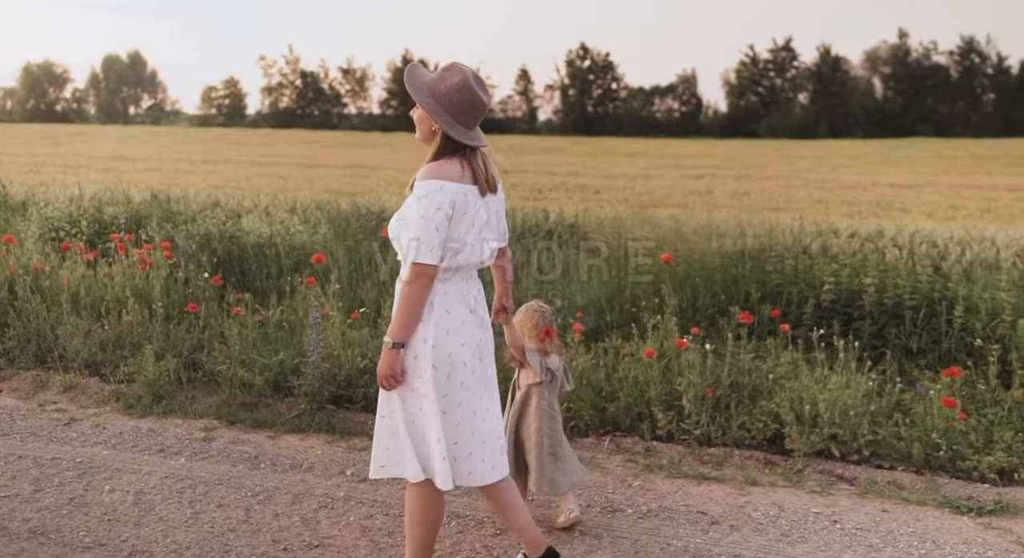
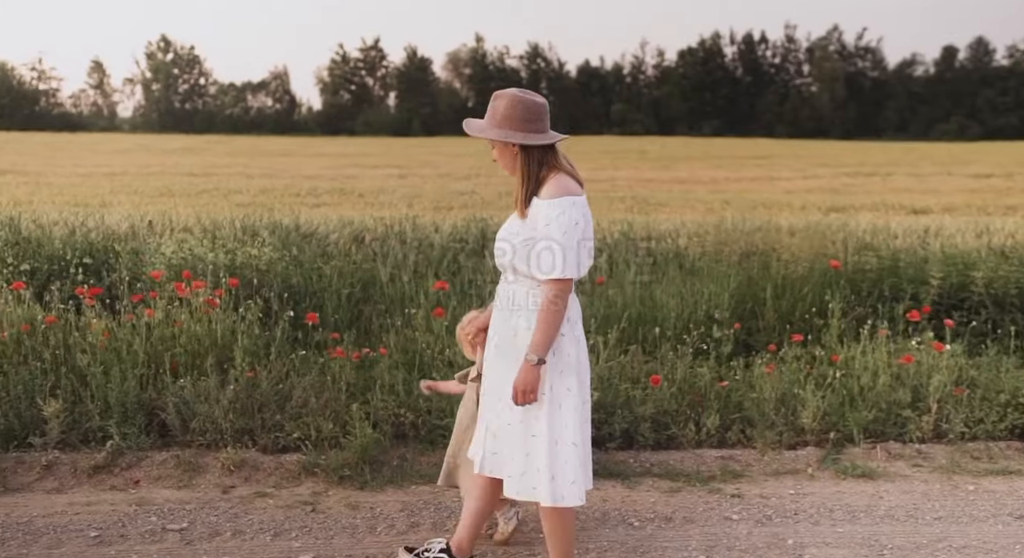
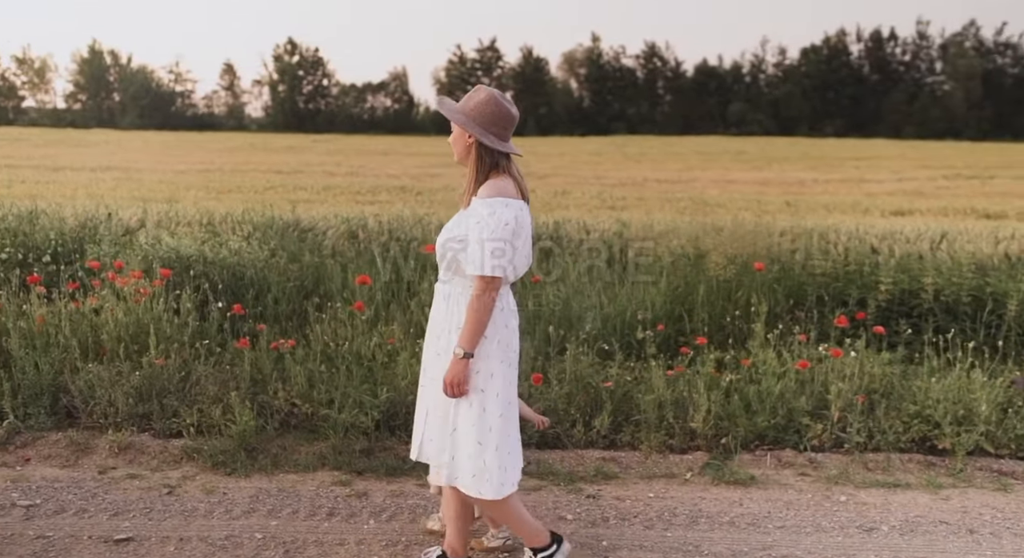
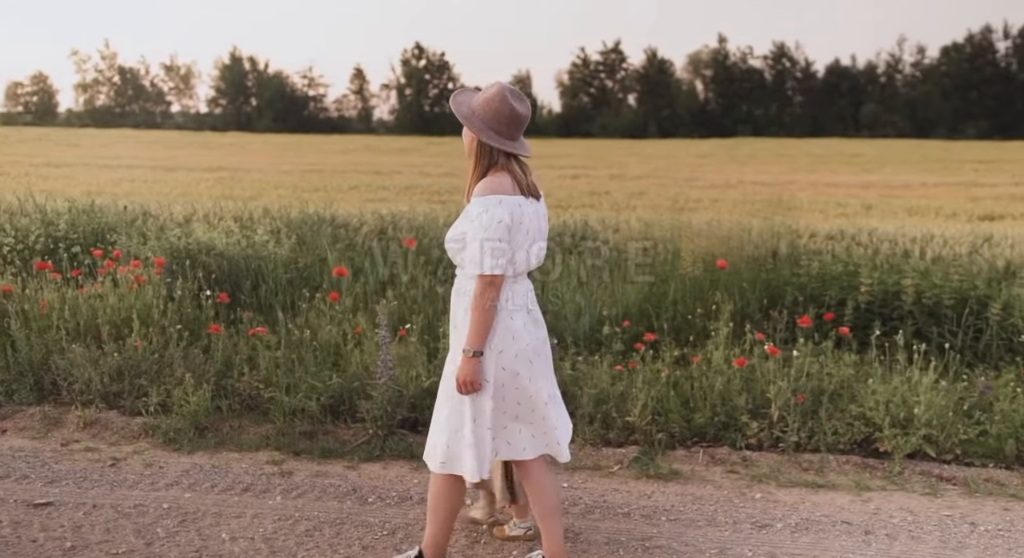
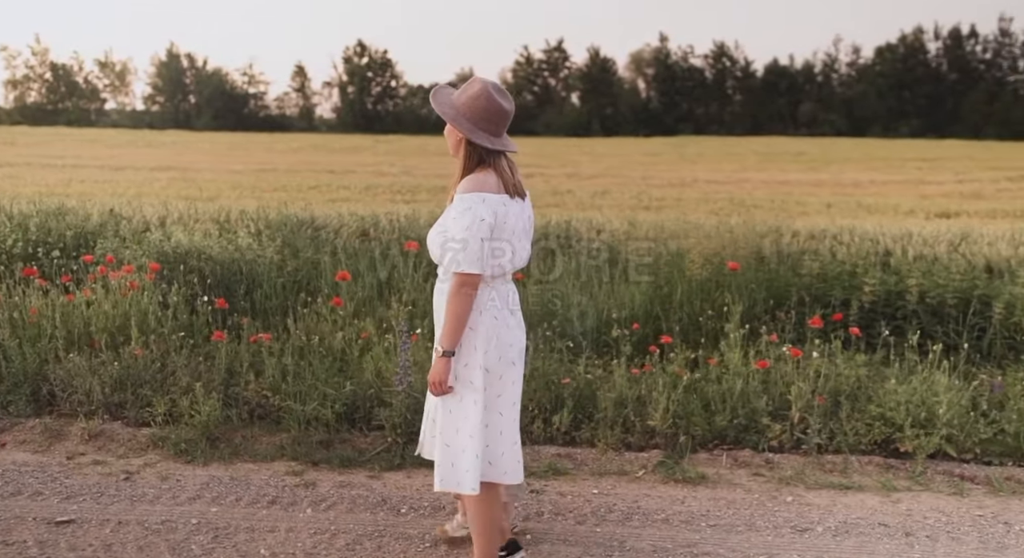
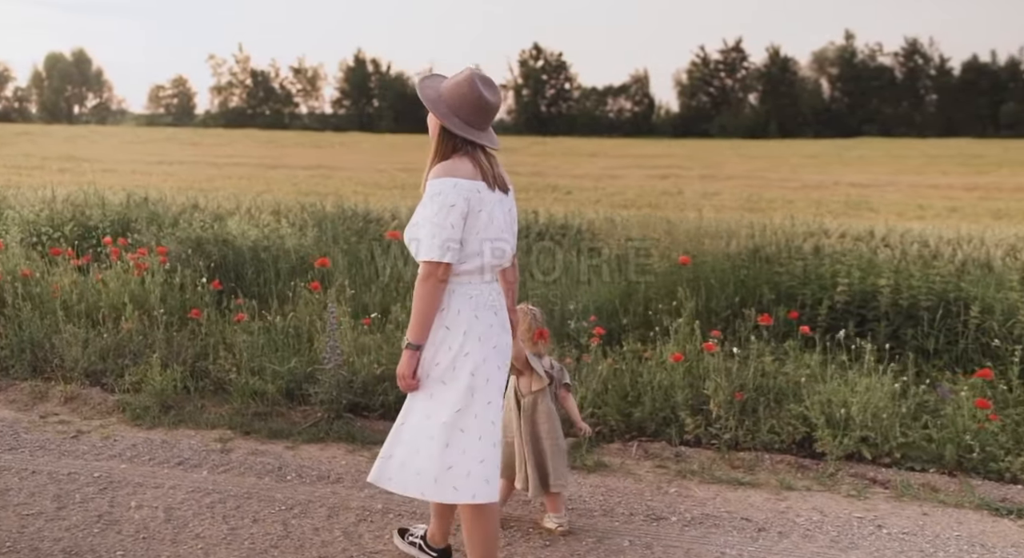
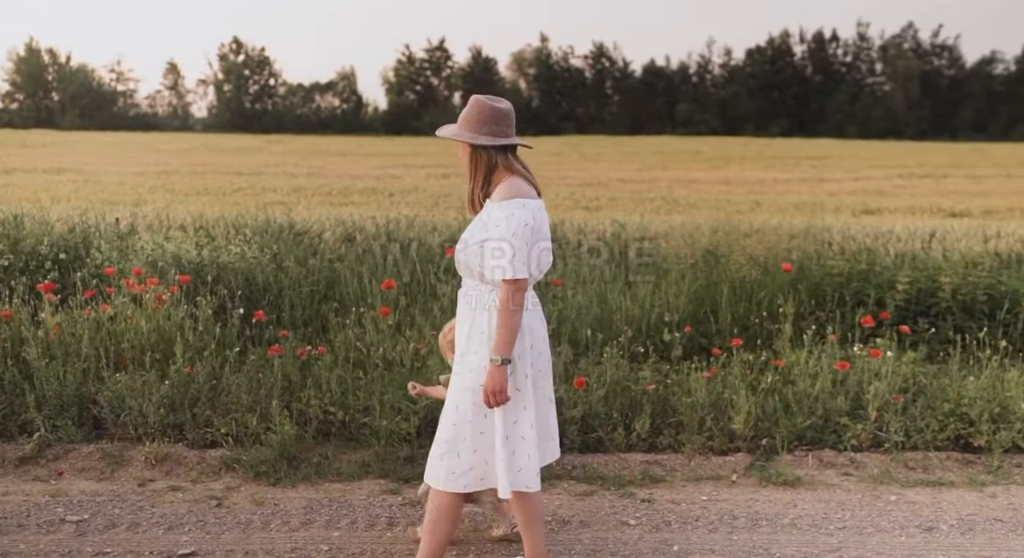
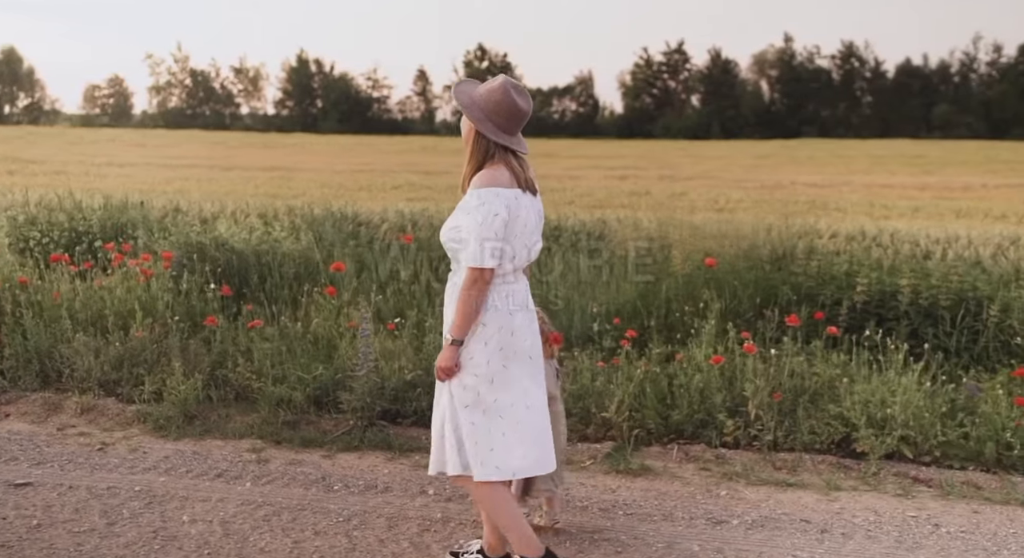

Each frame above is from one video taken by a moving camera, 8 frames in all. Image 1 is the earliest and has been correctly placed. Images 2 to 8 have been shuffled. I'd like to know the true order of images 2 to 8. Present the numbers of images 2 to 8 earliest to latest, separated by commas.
6, 8, 4, 5, 3, 7, 2
